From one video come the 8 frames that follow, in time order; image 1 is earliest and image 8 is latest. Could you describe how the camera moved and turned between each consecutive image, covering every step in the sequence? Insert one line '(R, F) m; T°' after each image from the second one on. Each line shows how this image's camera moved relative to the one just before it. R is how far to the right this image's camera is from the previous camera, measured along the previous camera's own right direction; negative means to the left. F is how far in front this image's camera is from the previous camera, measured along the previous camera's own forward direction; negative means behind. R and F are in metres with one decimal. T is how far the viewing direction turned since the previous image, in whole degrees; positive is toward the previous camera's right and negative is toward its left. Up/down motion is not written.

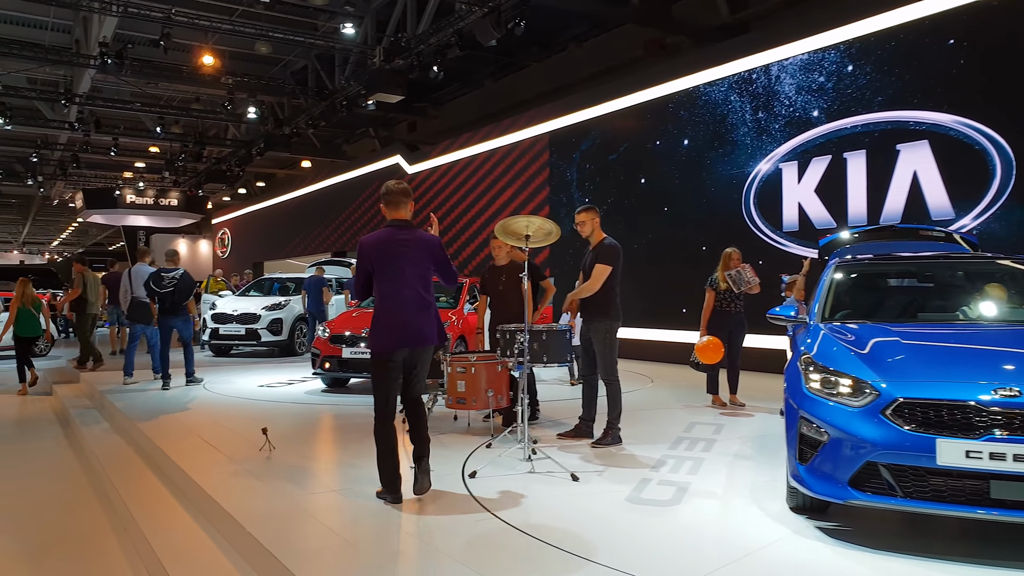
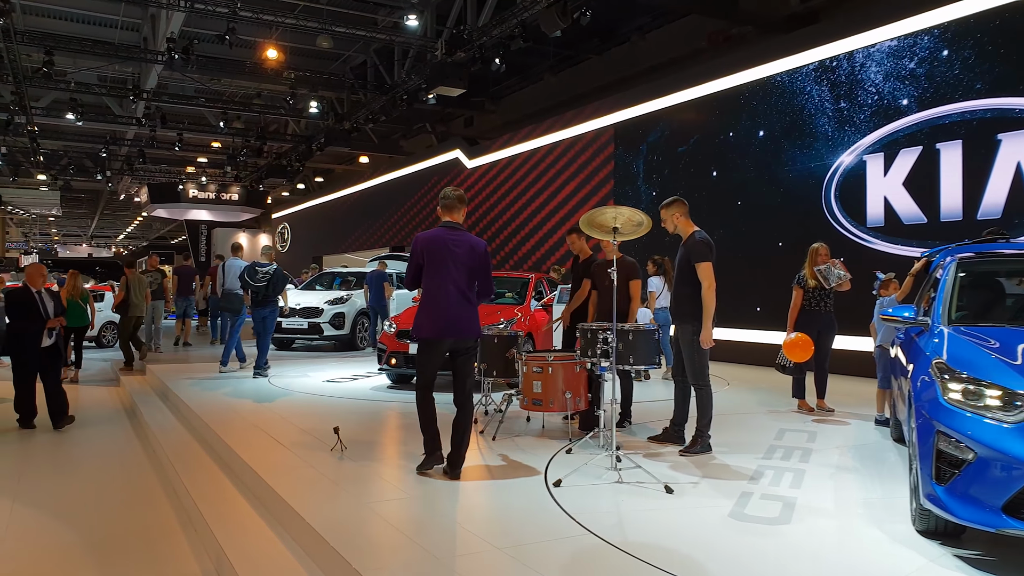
(-0.2, +0.2) m; -4°
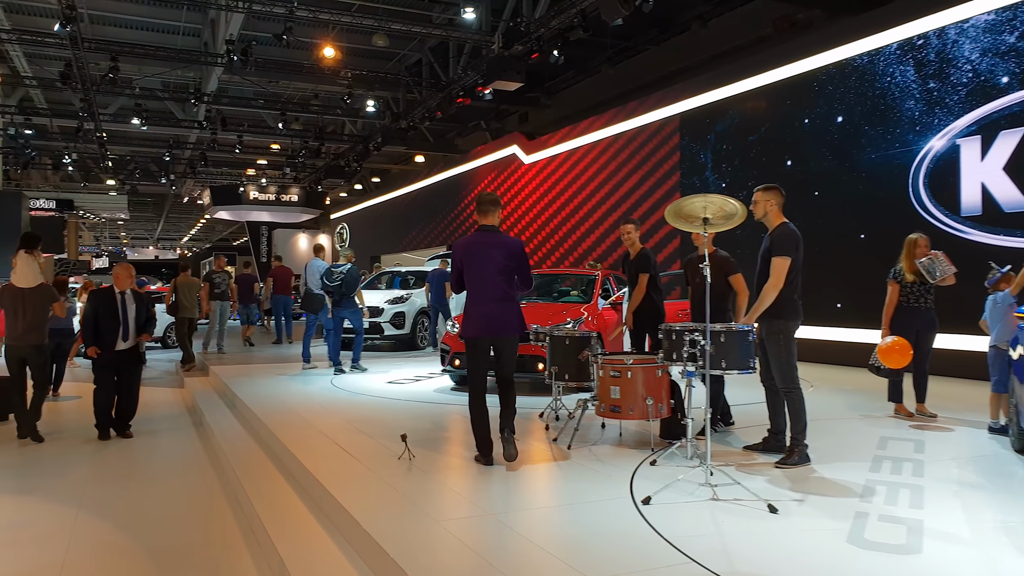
(-0.1, +0.3) m; -4°
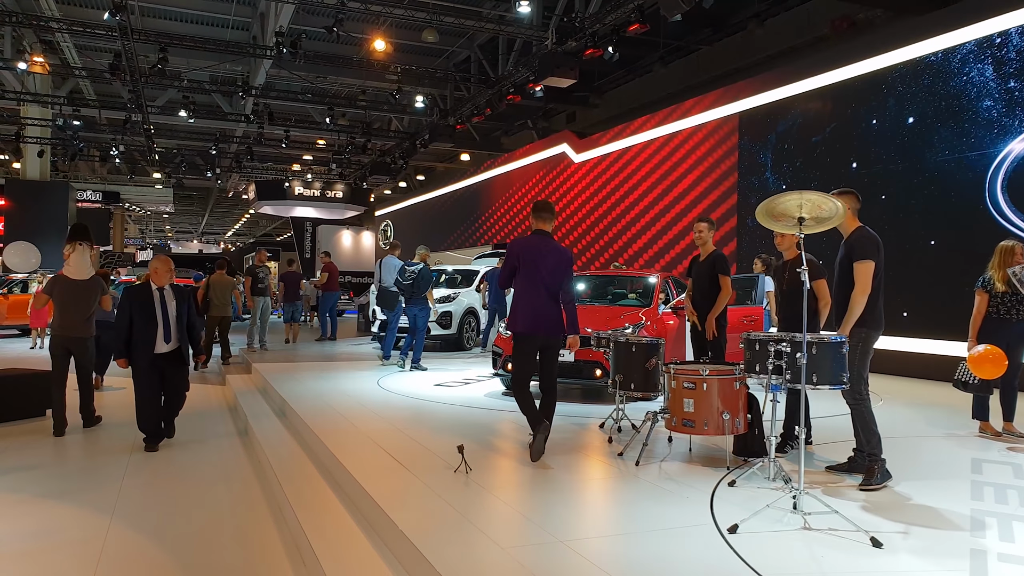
(-0.1, +0.2) m; -3°
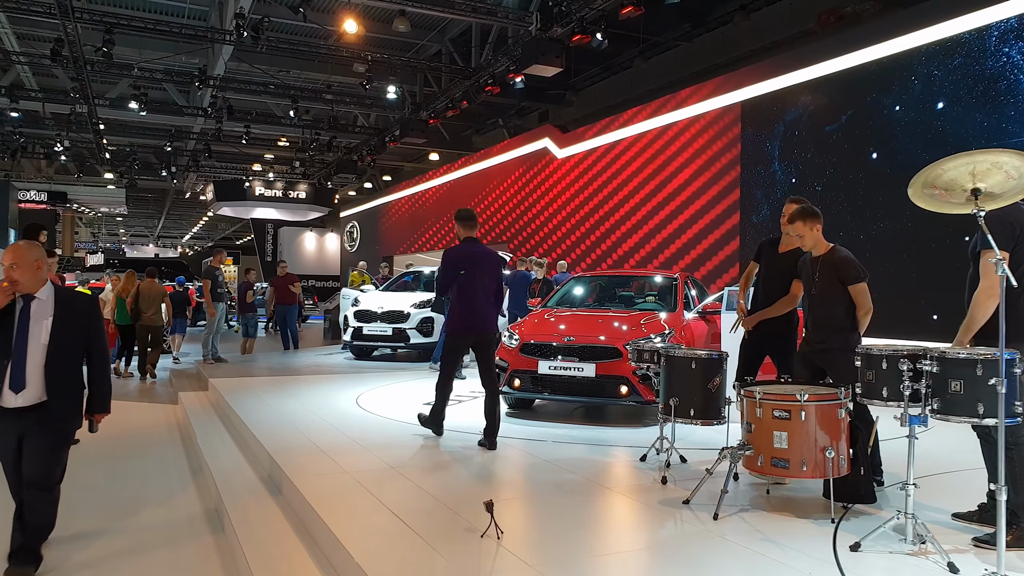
(-0.3, +0.9) m; +3°
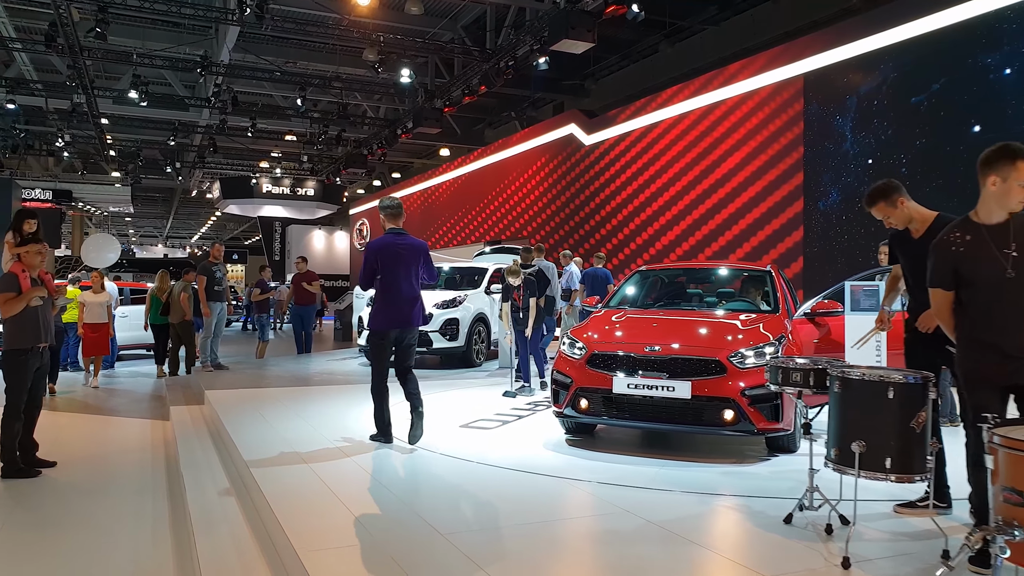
(-0.3, +1.1) m; -1°
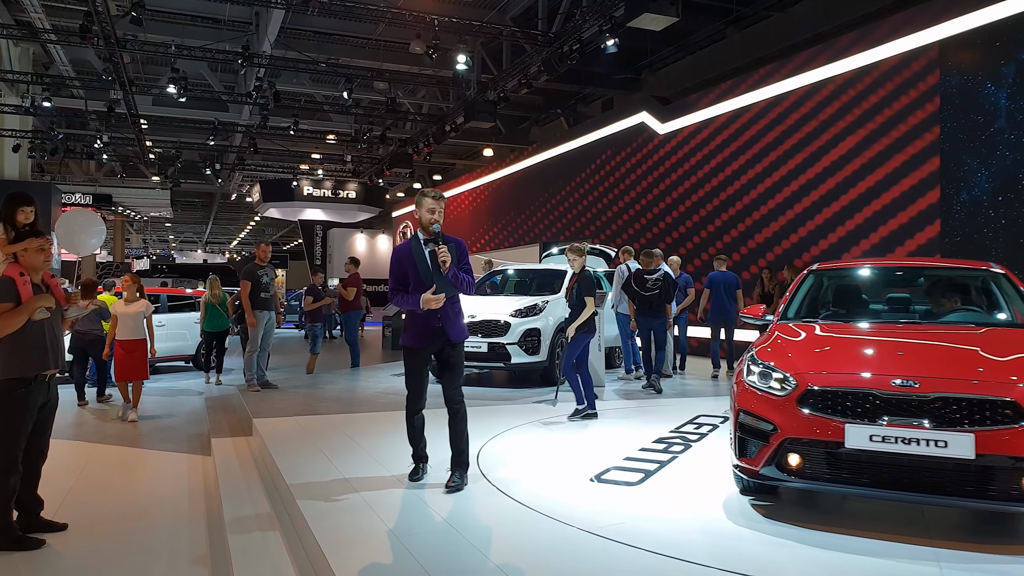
(-0.5, +1.1) m; -2°
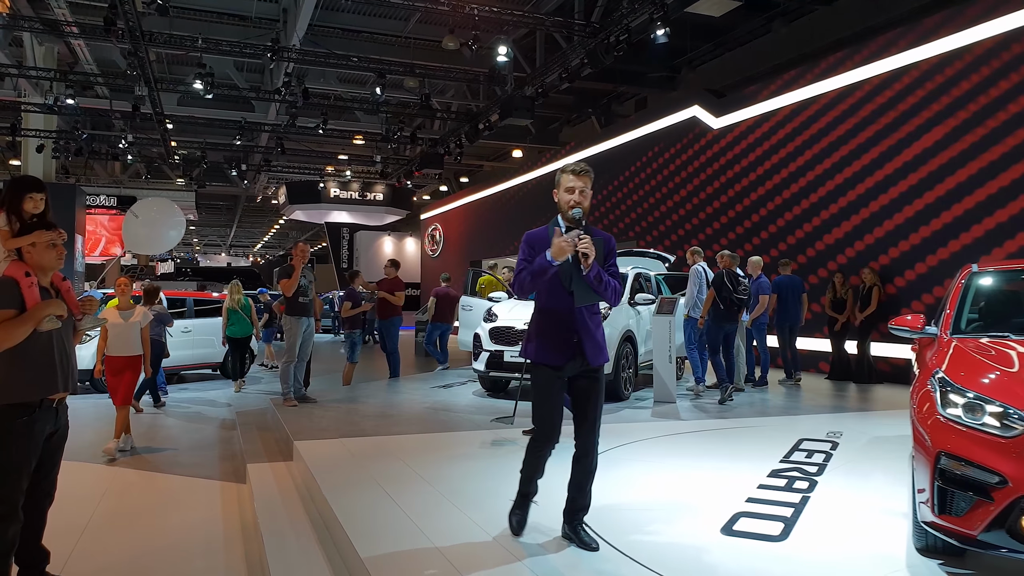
(-0.3, +0.7) m; -1°
